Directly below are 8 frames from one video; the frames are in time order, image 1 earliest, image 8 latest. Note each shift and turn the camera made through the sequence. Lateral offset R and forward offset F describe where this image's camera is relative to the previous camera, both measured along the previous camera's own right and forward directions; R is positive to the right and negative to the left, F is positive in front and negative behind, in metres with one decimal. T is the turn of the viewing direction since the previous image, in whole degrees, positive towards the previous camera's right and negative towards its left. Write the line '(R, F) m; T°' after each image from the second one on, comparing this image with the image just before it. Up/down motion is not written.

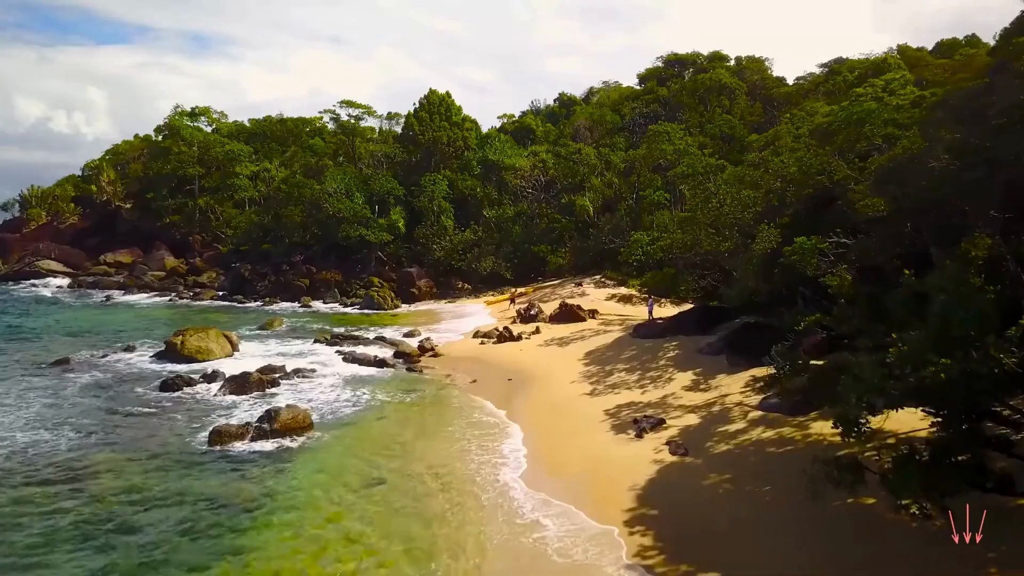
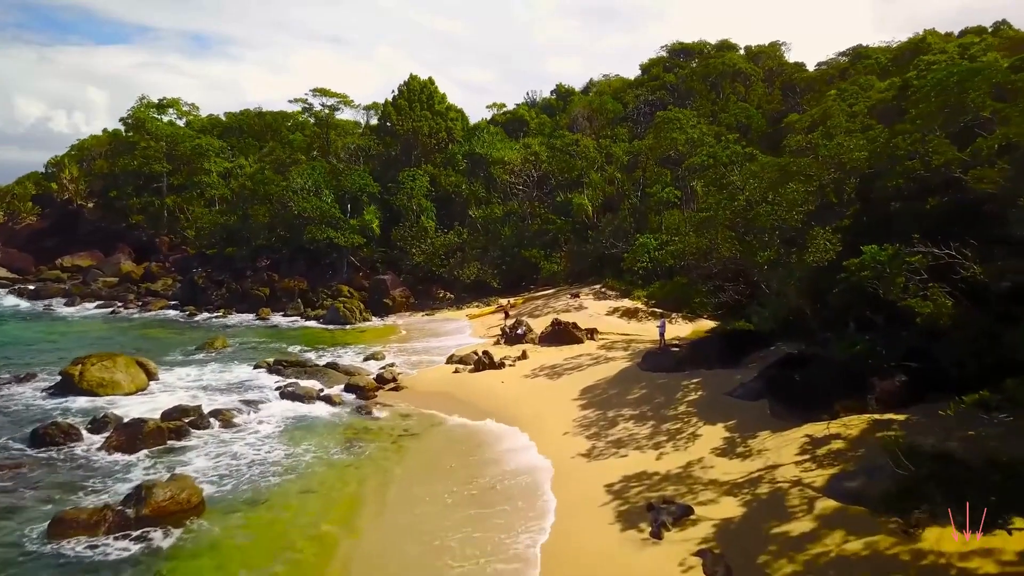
(+0.6, +5.2) m; 0°
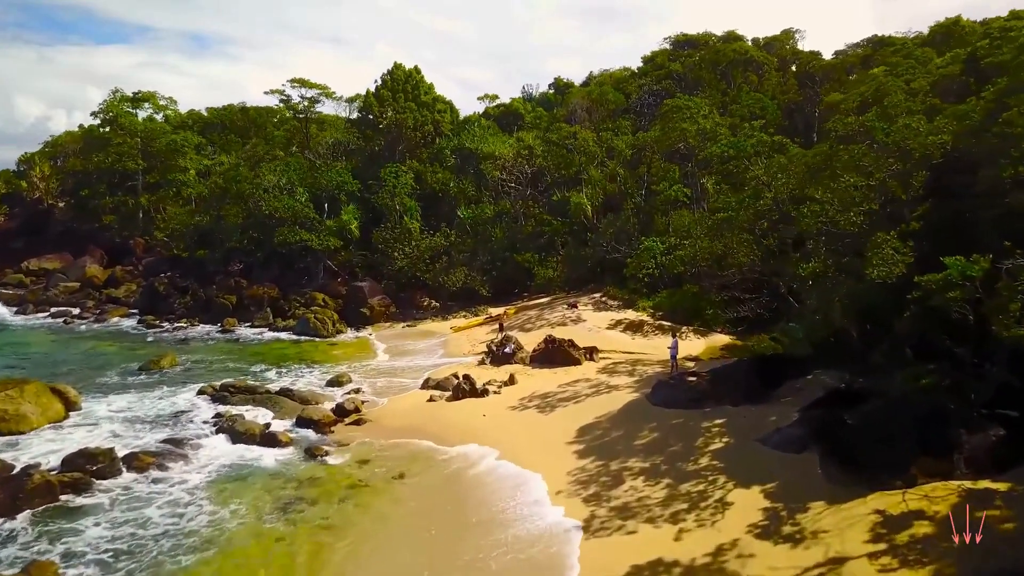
(+0.4, +3.5) m; 0°
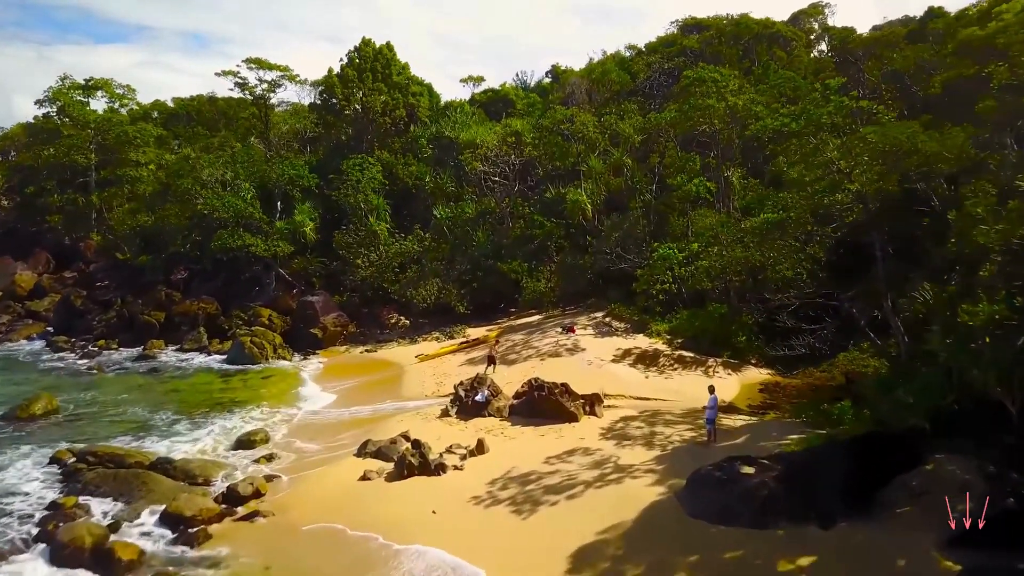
(+0.6, +5.9) m; 0°
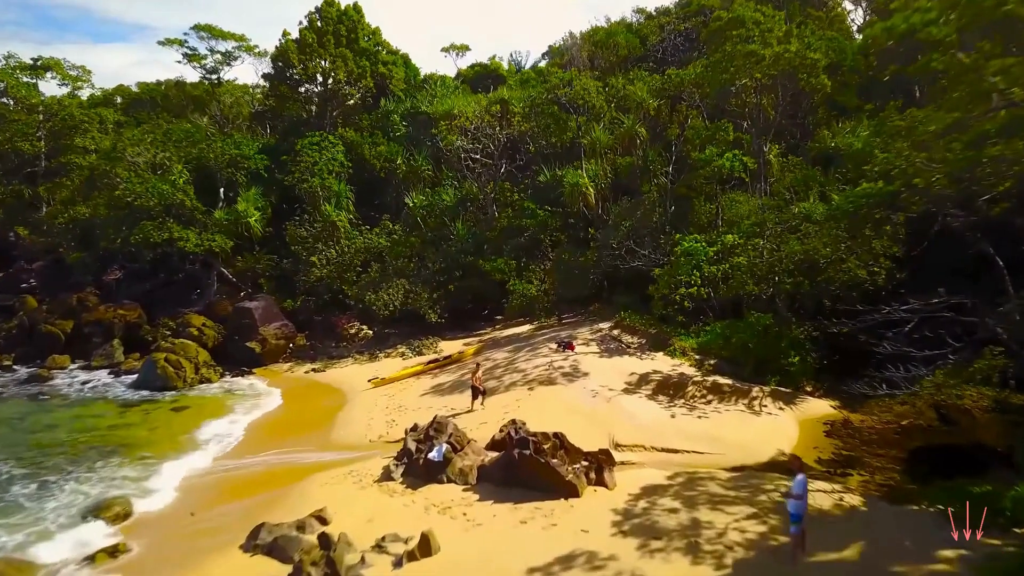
(+0.4, +5.3) m; 0°
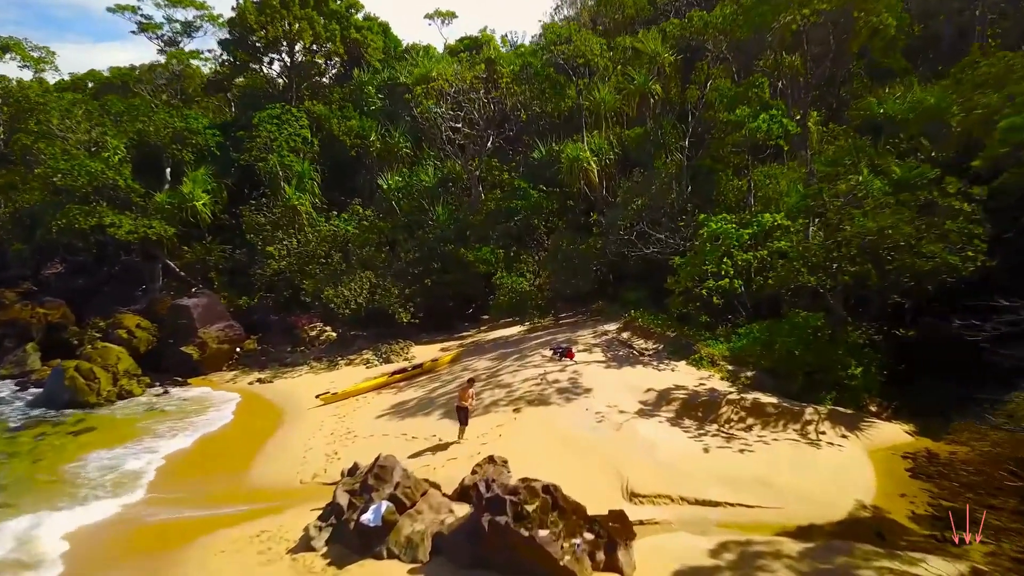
(+0.3, +3.7) m; 0°
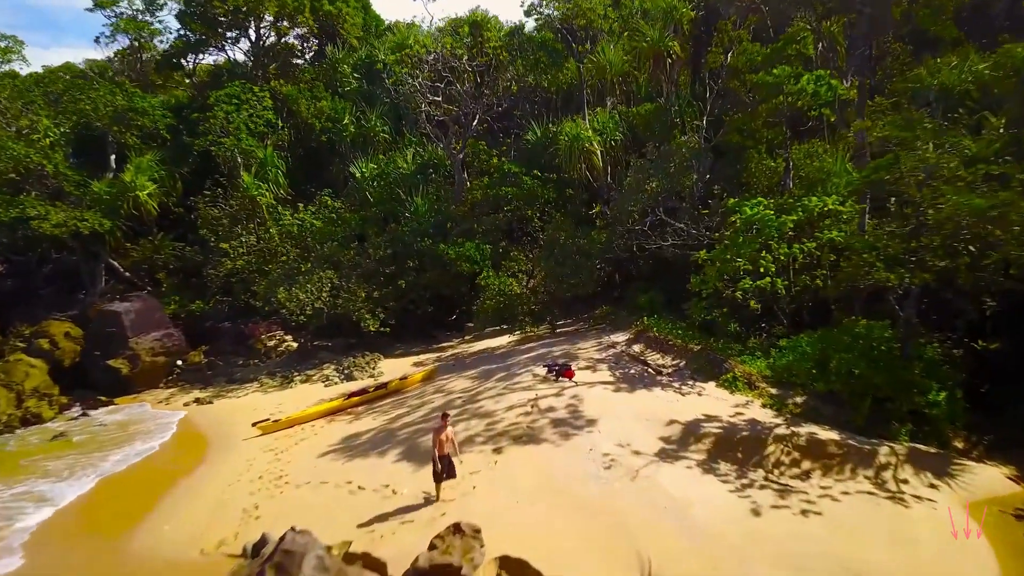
(+0.2, +2.9) m; 0°
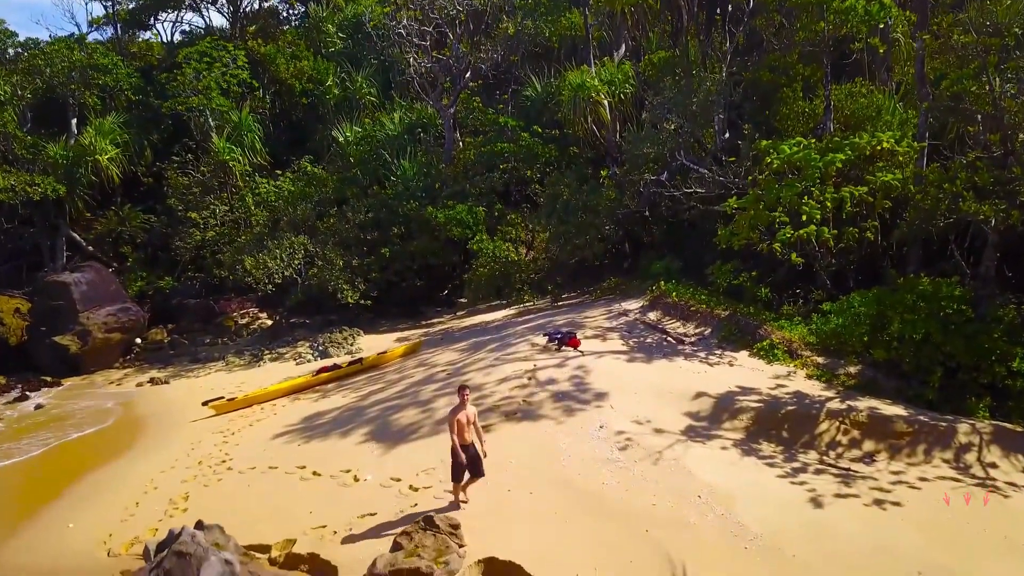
(+0.1, +1.8) m; 0°
